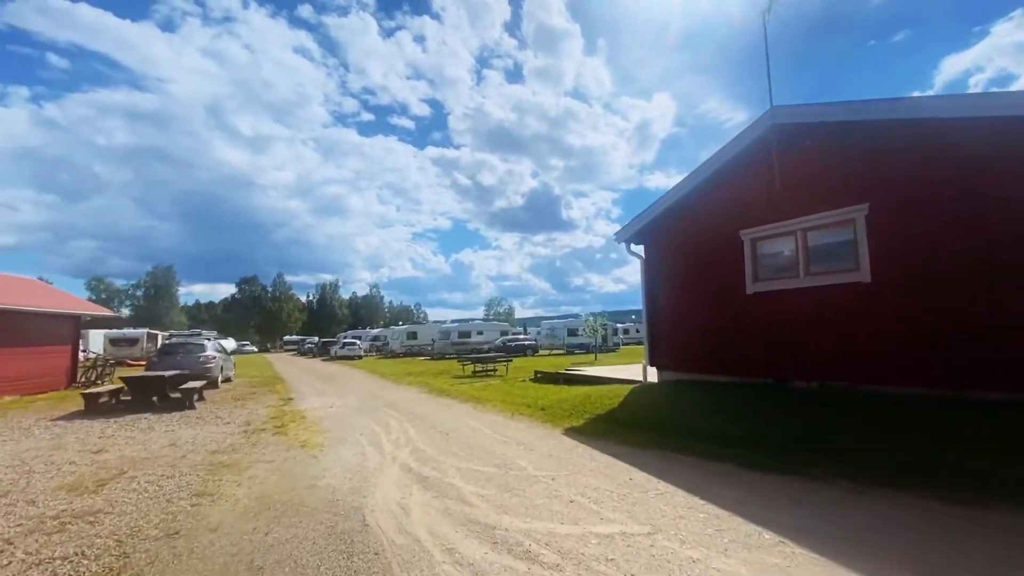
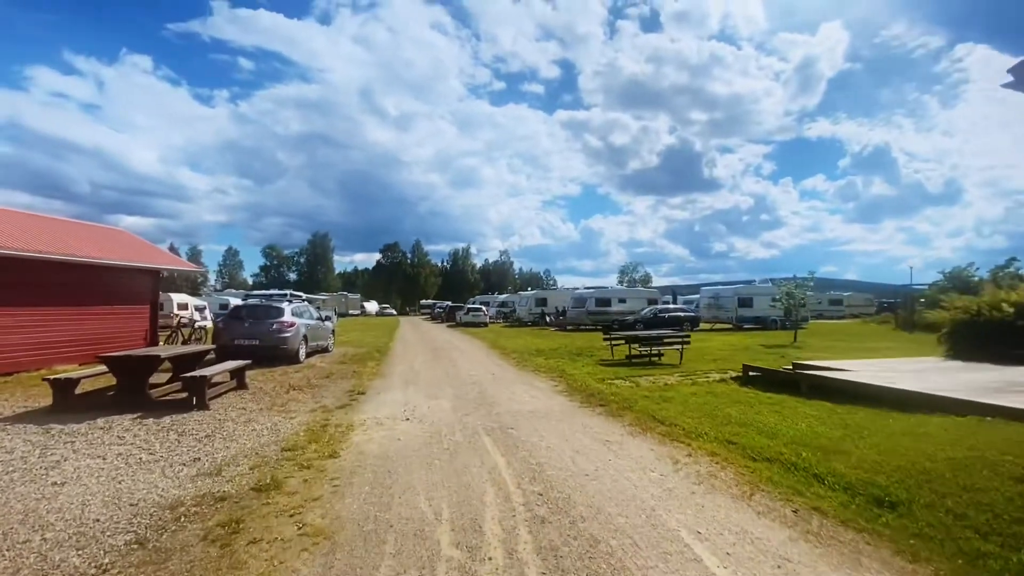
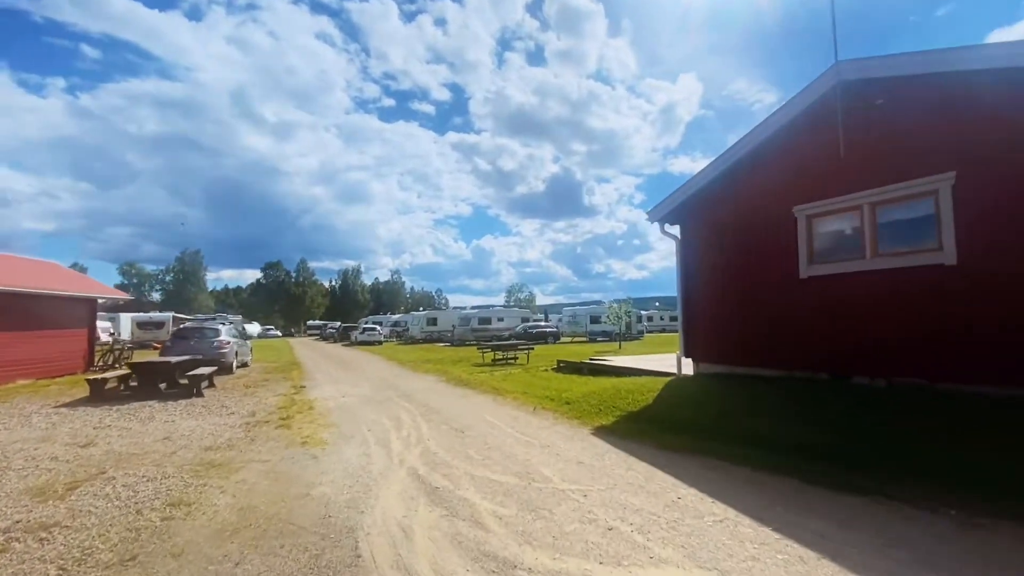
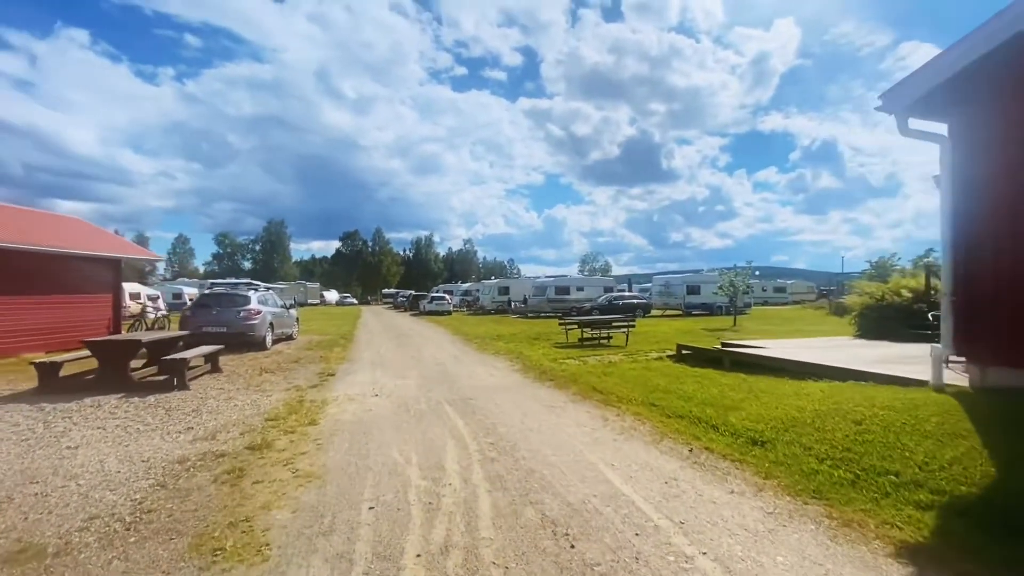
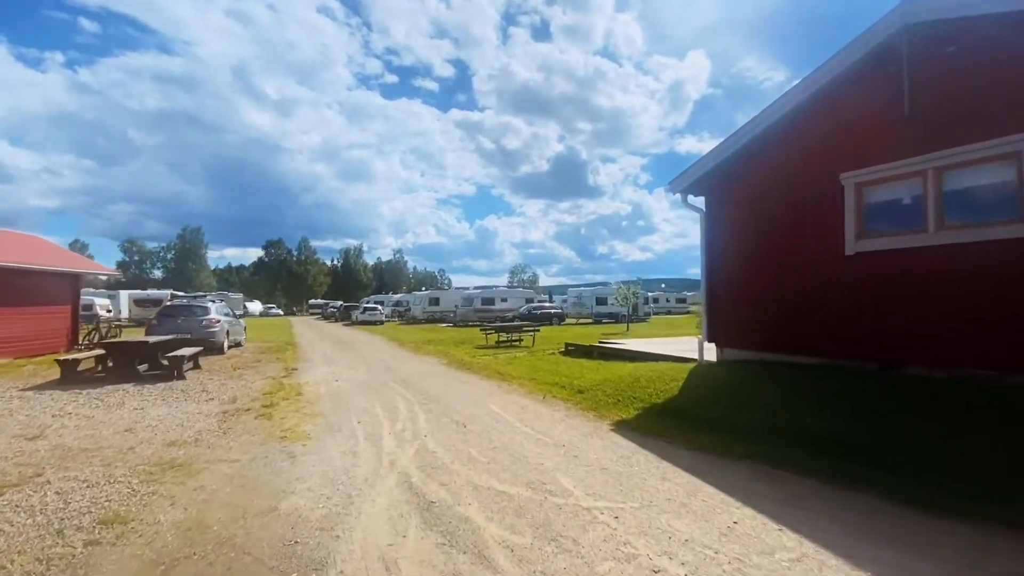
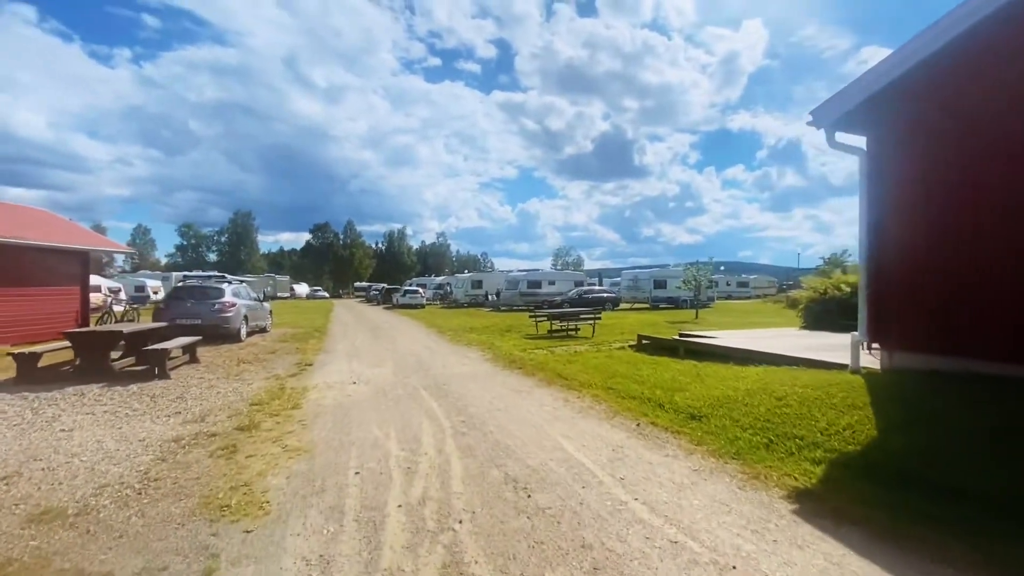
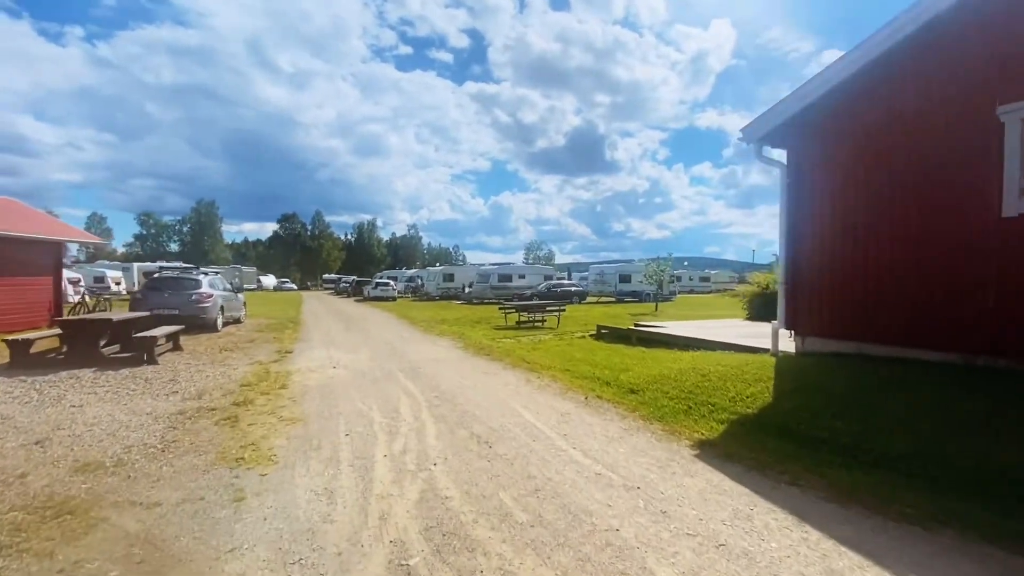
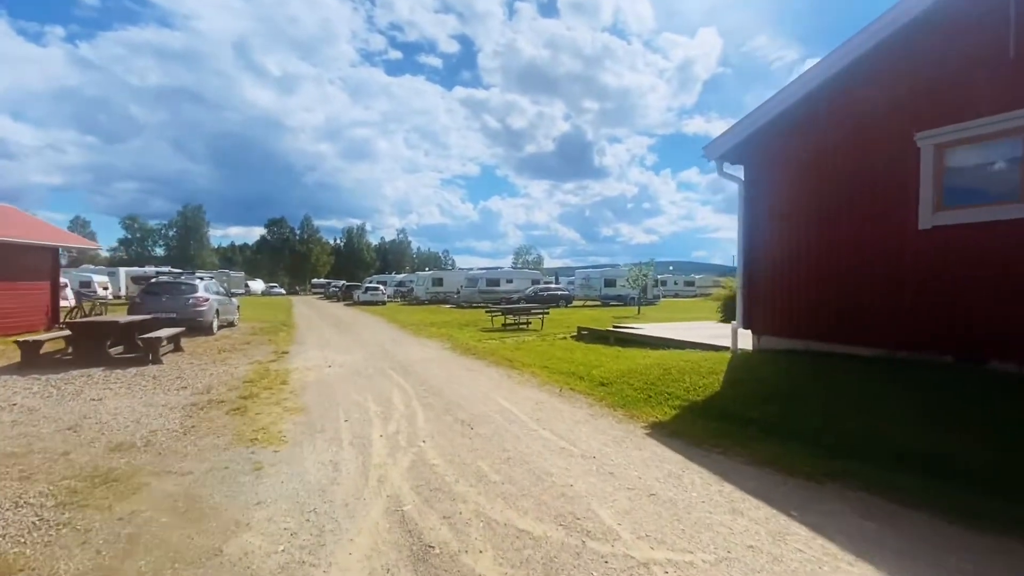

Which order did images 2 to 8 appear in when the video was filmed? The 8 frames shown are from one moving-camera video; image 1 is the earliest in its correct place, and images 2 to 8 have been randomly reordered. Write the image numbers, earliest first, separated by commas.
3, 5, 8, 7, 6, 4, 2
